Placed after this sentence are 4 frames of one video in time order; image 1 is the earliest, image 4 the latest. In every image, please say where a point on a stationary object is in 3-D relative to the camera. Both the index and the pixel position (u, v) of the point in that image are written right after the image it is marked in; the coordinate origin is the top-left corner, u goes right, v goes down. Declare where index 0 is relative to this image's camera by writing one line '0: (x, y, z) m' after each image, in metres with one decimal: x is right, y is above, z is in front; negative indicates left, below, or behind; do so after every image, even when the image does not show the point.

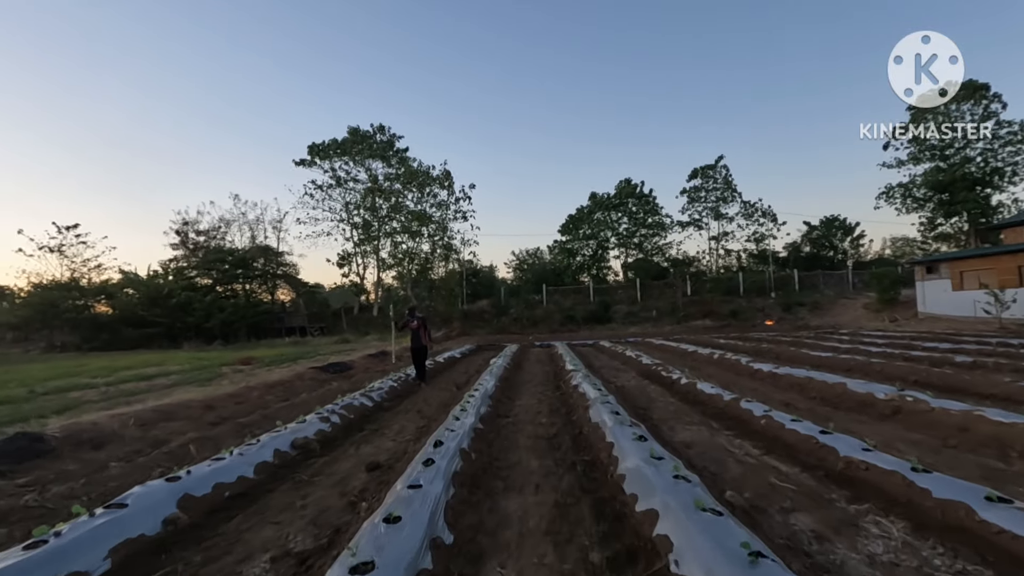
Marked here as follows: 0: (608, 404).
0: (+1.1, -1.3, +5.9) m
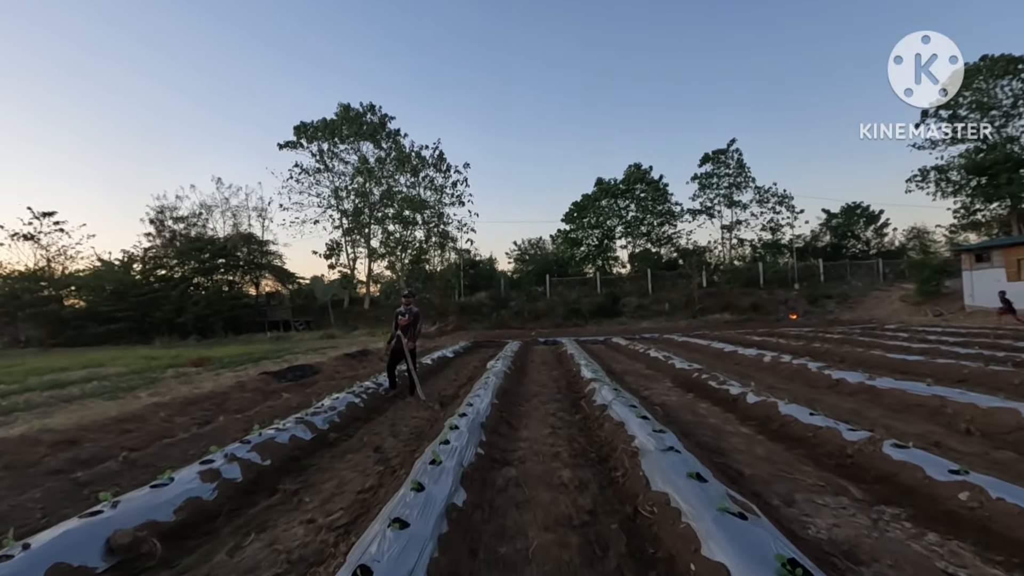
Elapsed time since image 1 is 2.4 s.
0: (+1.1, -1.1, +3.6) m
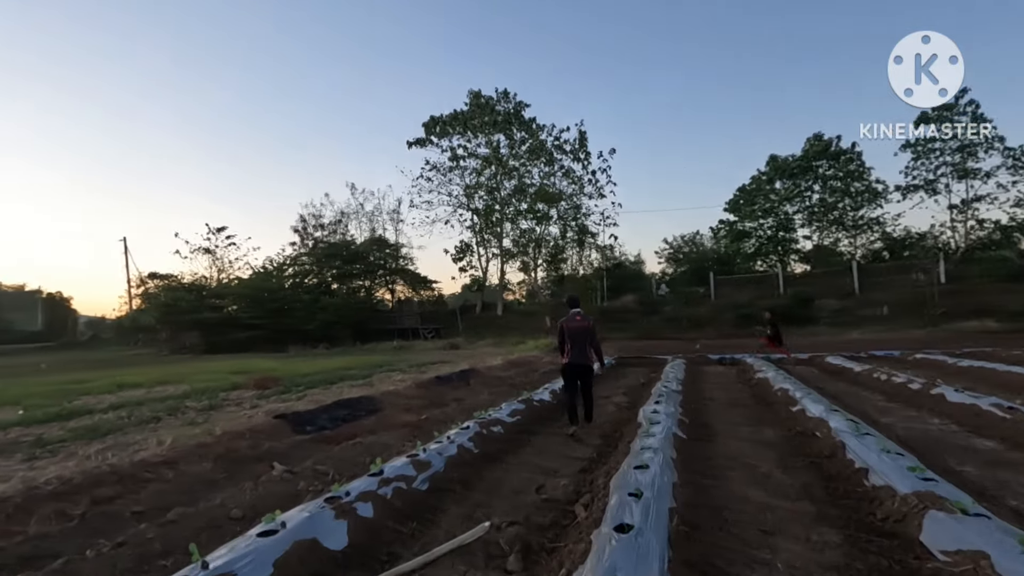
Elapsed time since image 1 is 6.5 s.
0: (+1.1, -0.9, -0.9) m
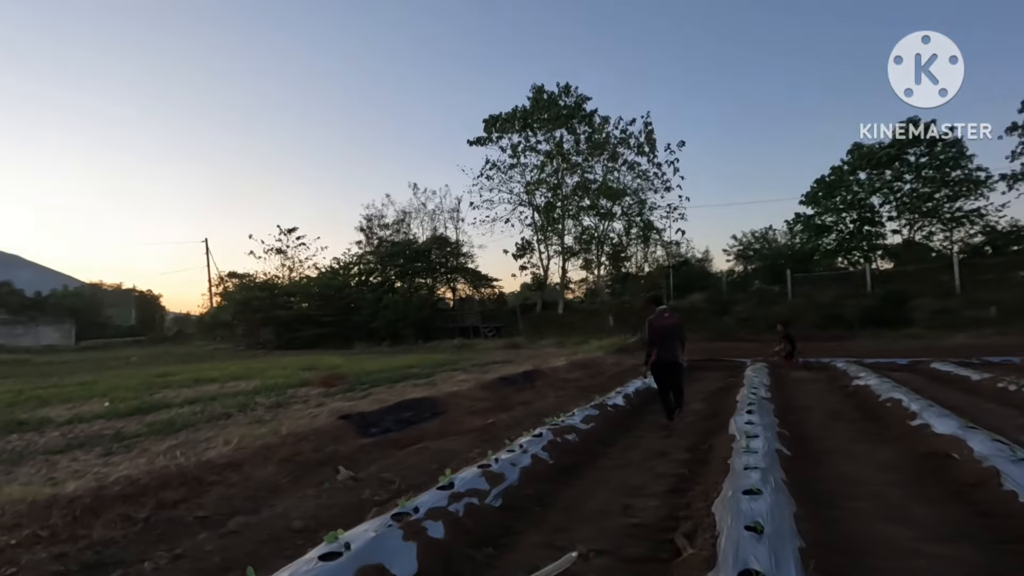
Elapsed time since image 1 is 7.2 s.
0: (+1.1, -0.9, -1.5) m
